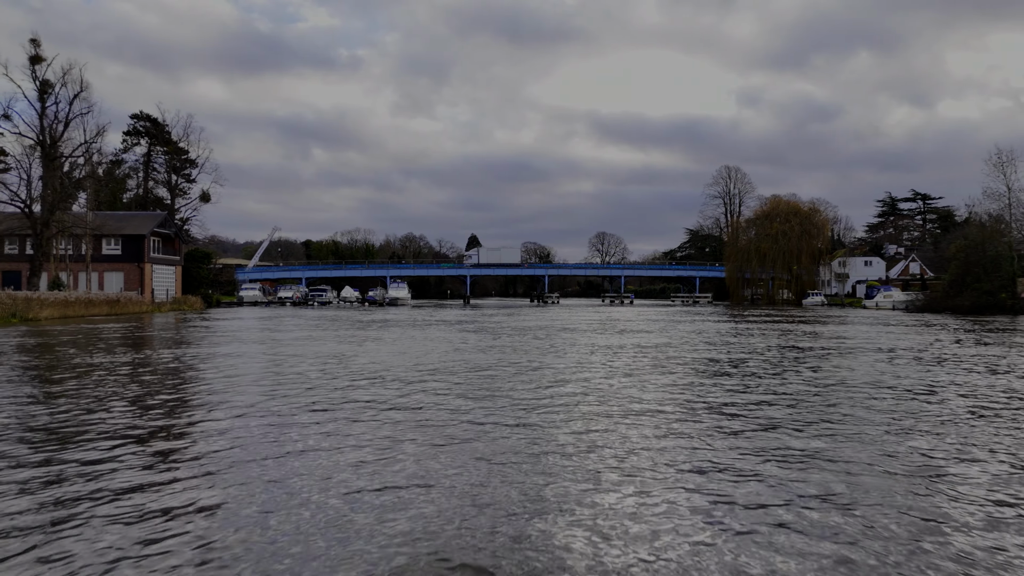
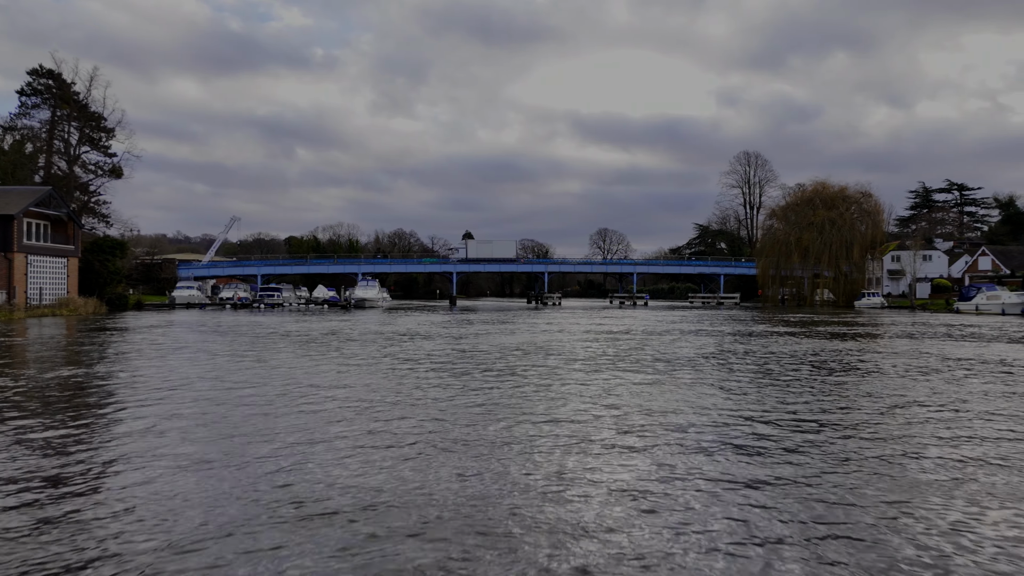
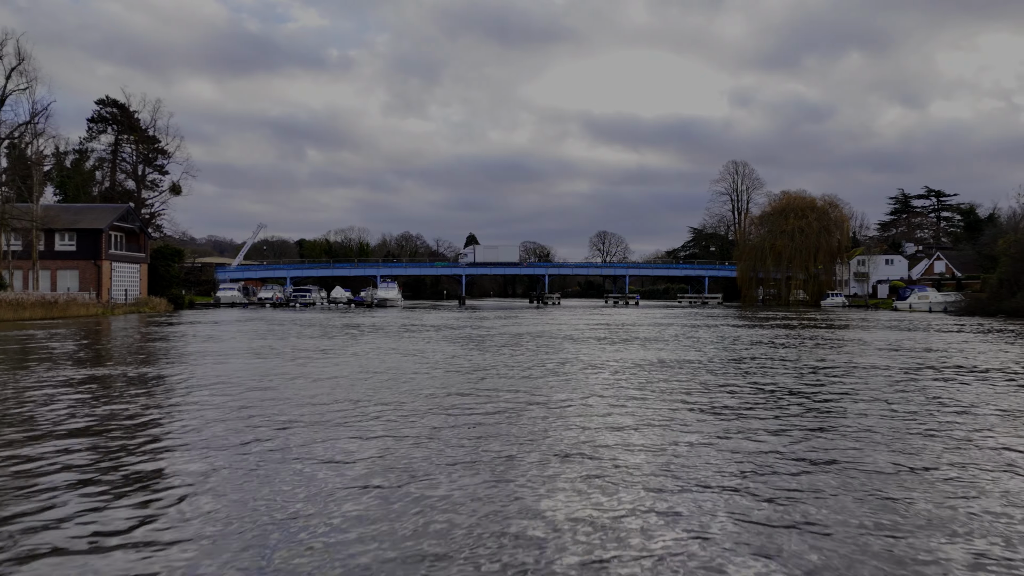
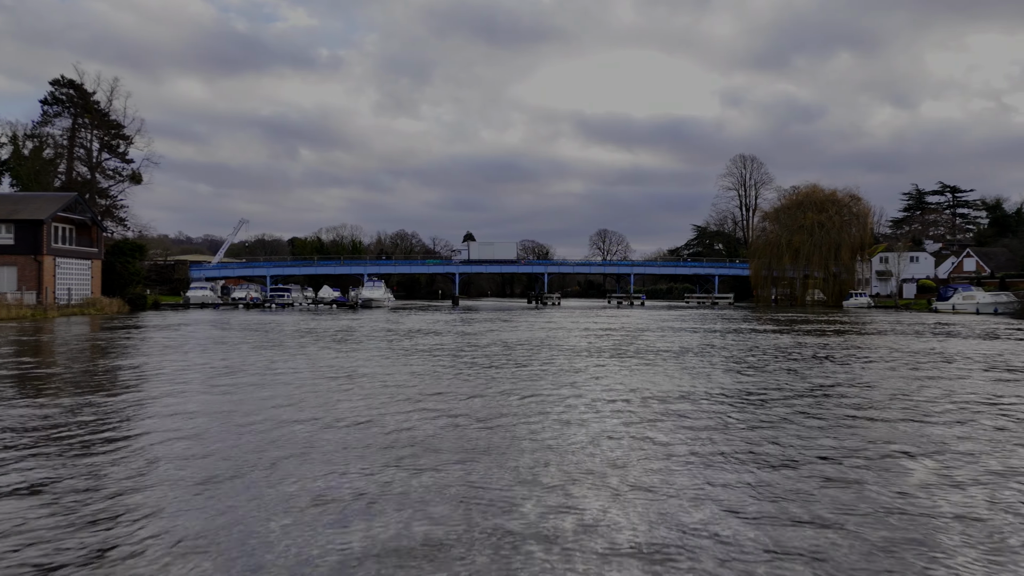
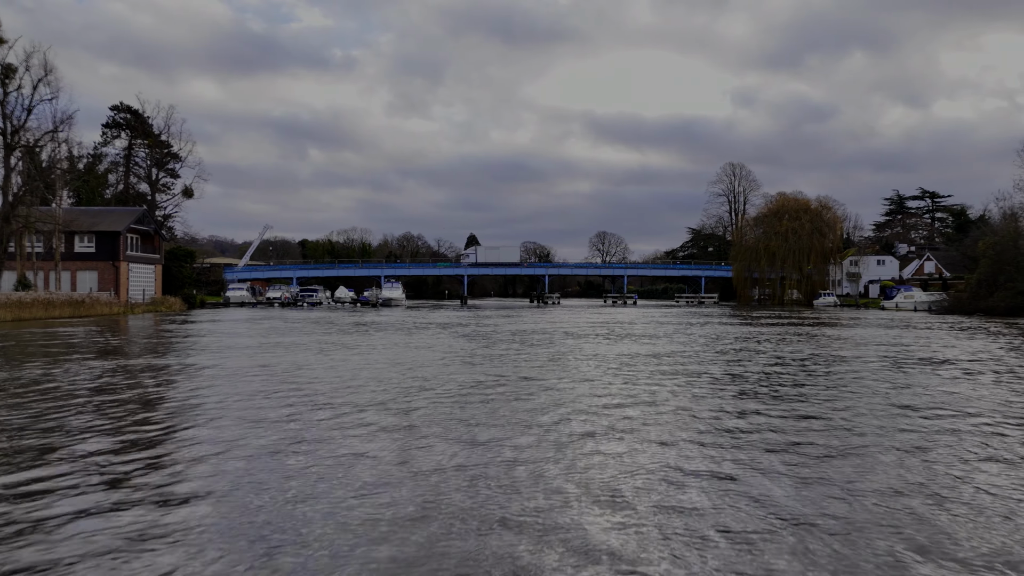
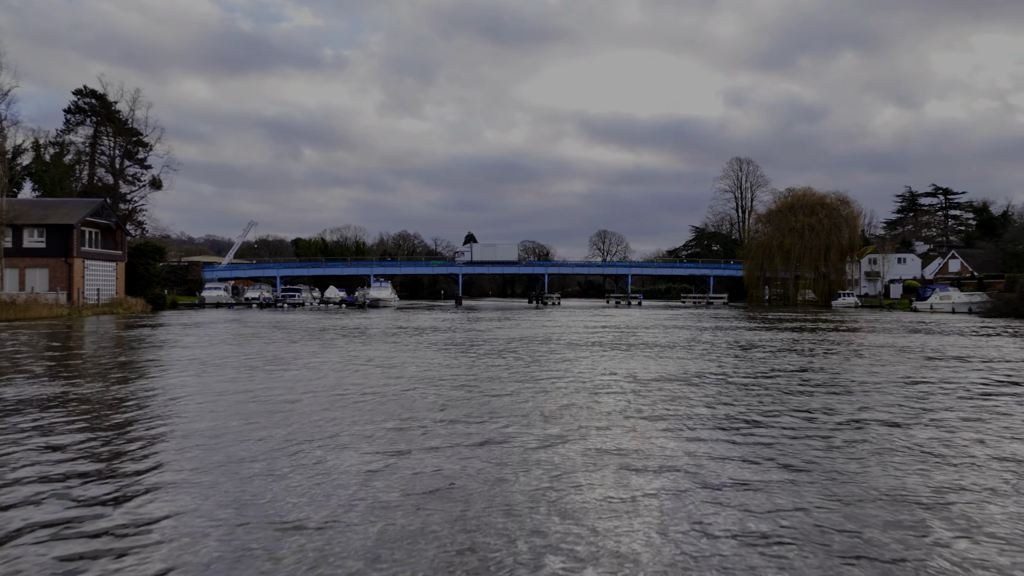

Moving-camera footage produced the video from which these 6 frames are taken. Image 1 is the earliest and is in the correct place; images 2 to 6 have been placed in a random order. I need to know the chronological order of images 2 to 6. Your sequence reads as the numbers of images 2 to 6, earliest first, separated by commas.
5, 3, 6, 4, 2
